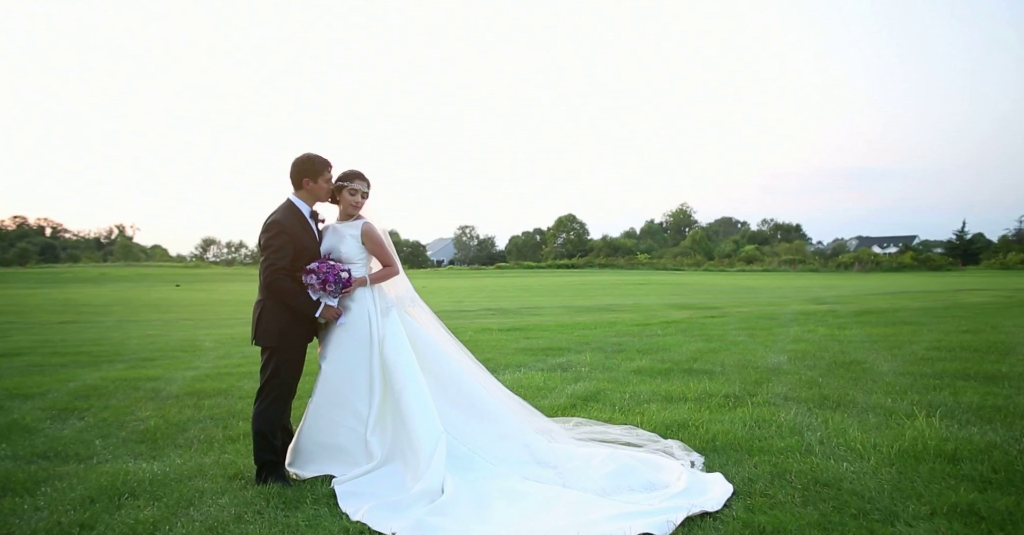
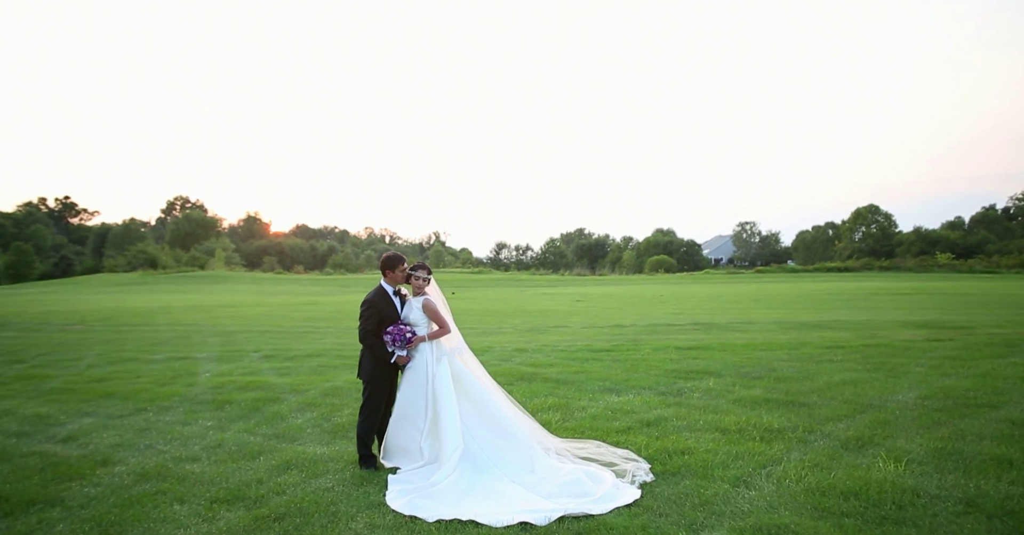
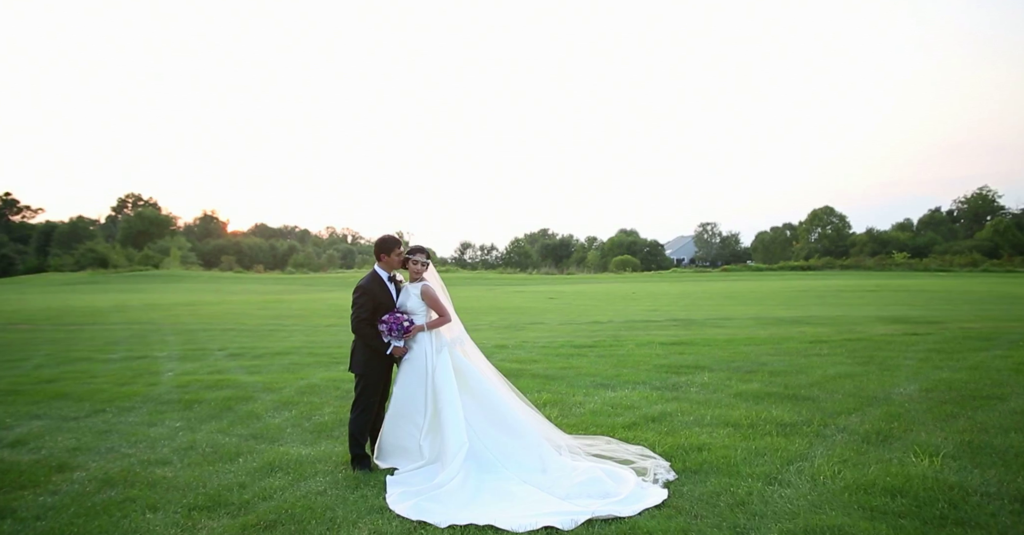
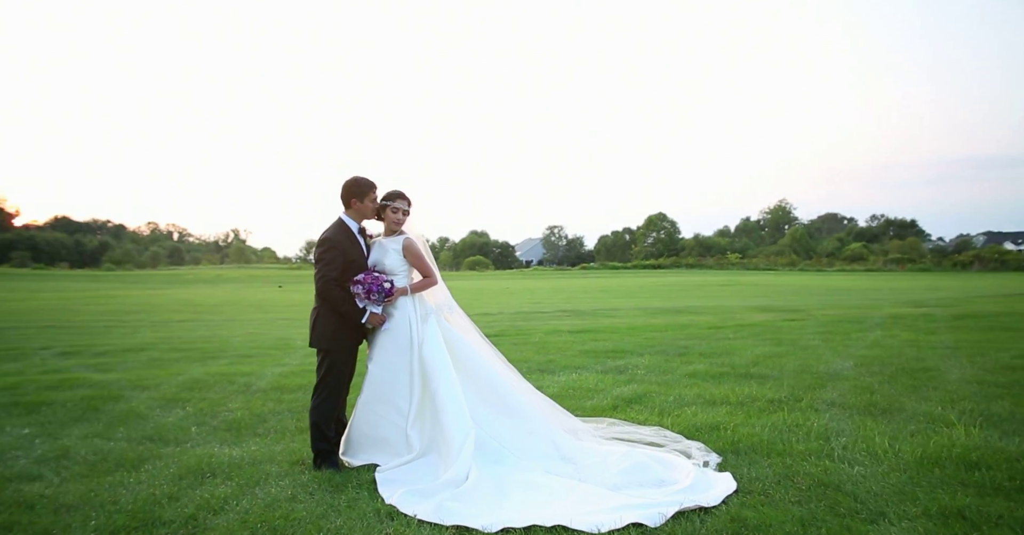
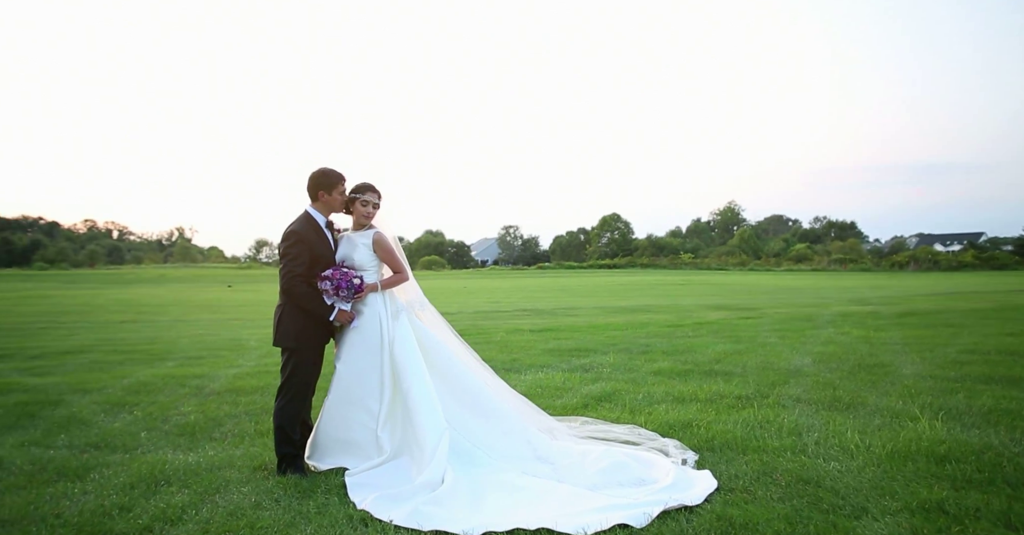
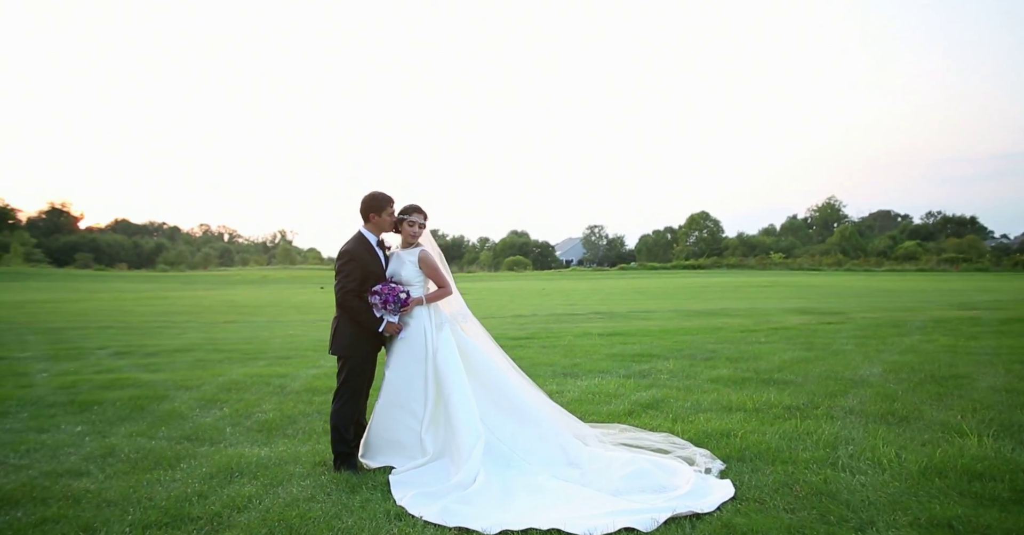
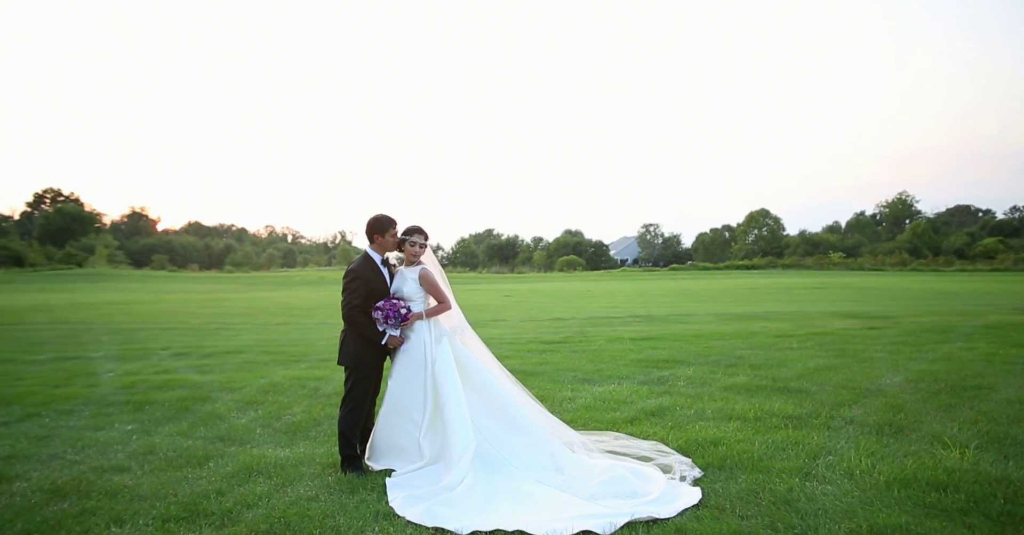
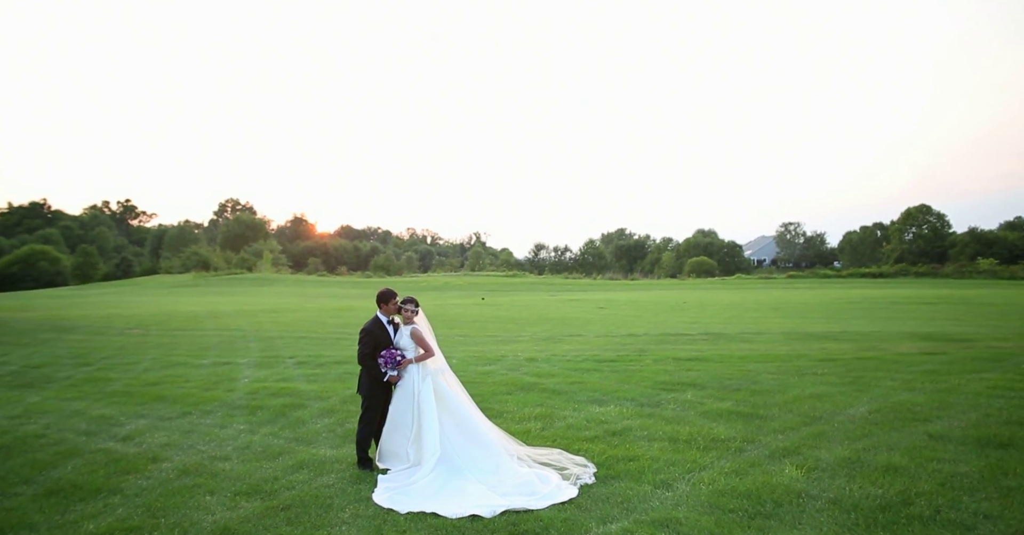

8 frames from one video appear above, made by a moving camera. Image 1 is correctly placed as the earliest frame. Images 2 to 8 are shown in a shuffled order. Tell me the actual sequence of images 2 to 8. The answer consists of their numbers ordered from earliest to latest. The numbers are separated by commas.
5, 4, 6, 7, 3, 2, 8
